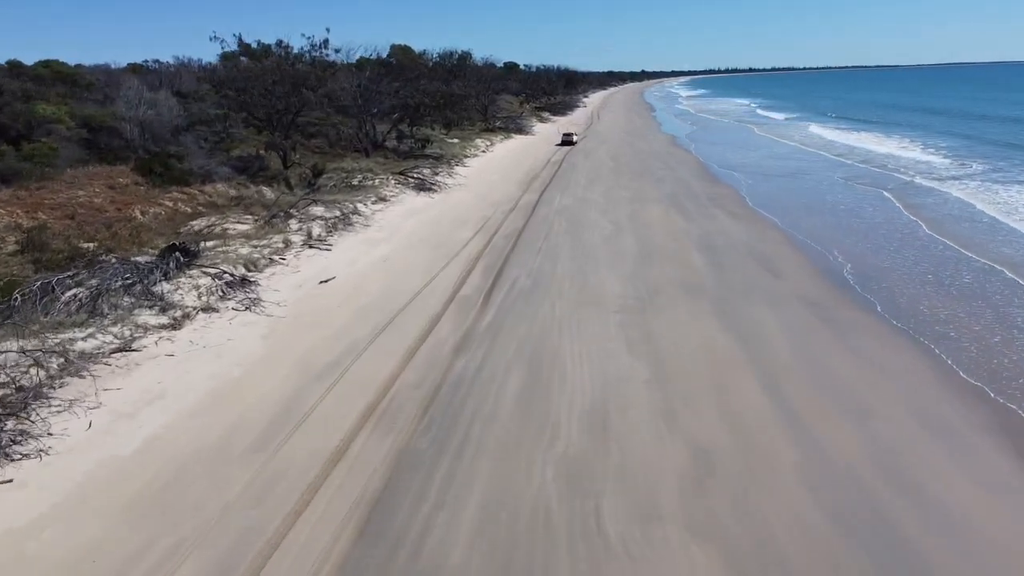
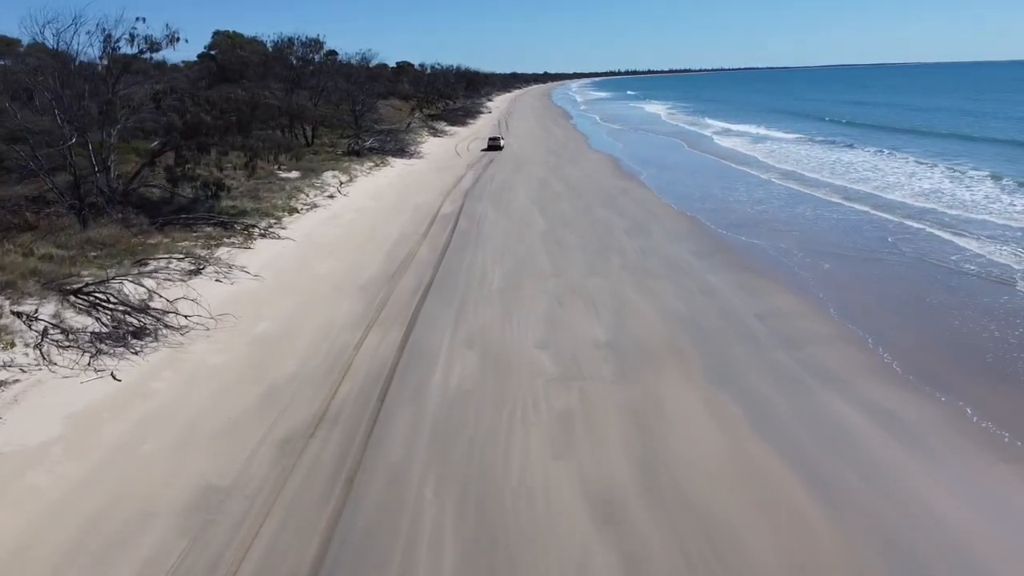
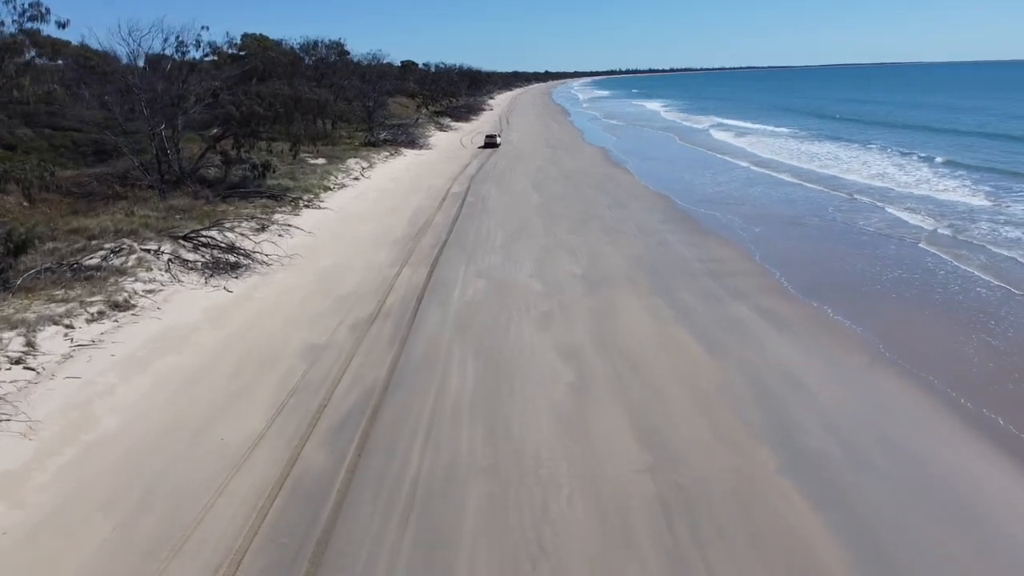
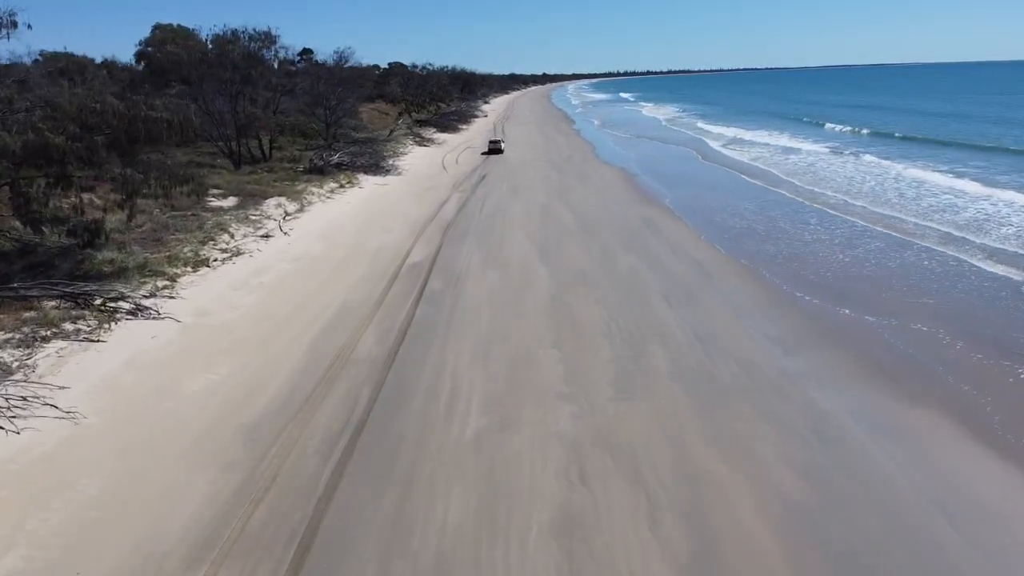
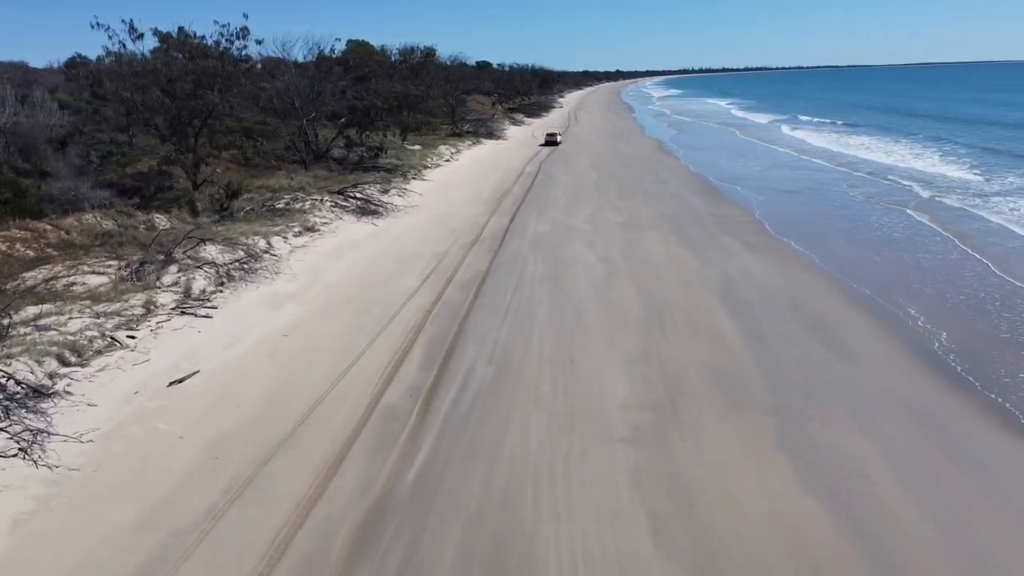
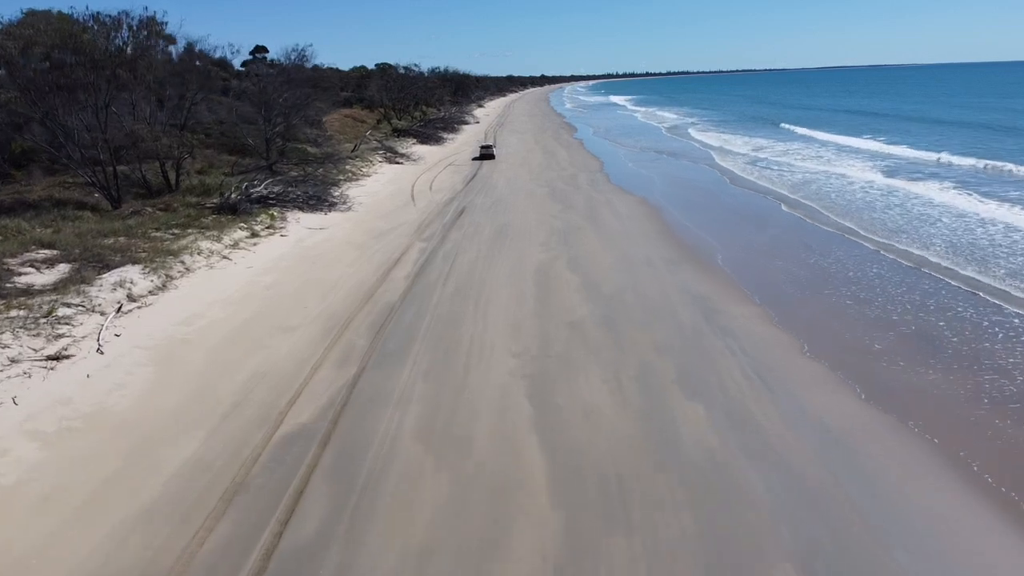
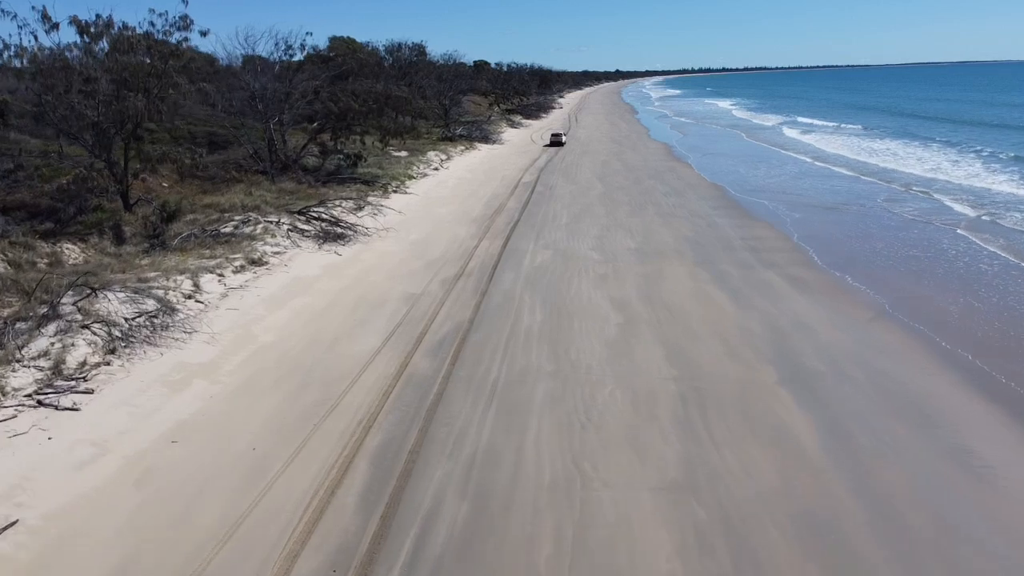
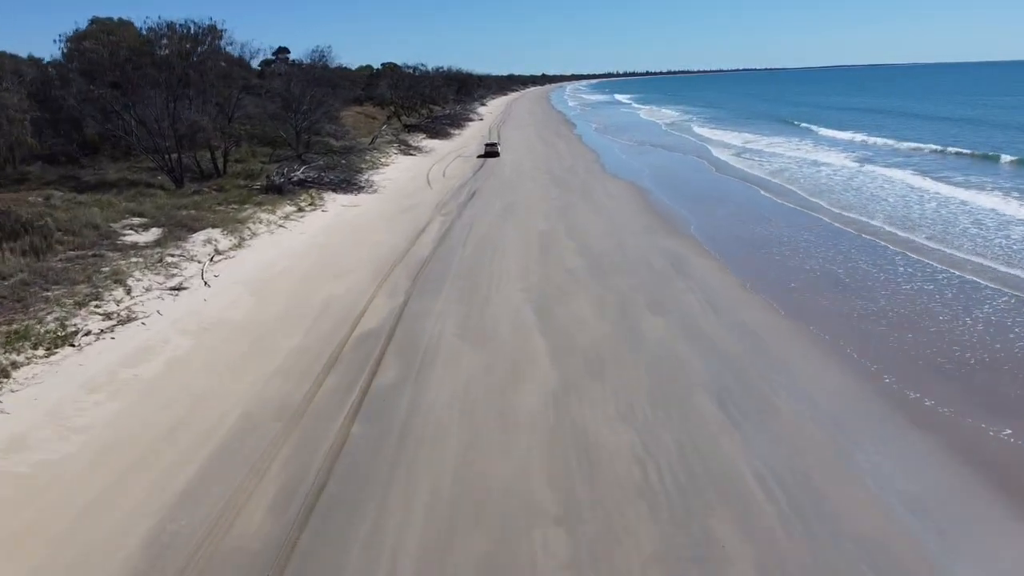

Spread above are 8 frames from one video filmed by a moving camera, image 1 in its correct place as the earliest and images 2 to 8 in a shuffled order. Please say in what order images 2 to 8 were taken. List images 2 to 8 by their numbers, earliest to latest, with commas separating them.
5, 7, 3, 2, 4, 8, 6
